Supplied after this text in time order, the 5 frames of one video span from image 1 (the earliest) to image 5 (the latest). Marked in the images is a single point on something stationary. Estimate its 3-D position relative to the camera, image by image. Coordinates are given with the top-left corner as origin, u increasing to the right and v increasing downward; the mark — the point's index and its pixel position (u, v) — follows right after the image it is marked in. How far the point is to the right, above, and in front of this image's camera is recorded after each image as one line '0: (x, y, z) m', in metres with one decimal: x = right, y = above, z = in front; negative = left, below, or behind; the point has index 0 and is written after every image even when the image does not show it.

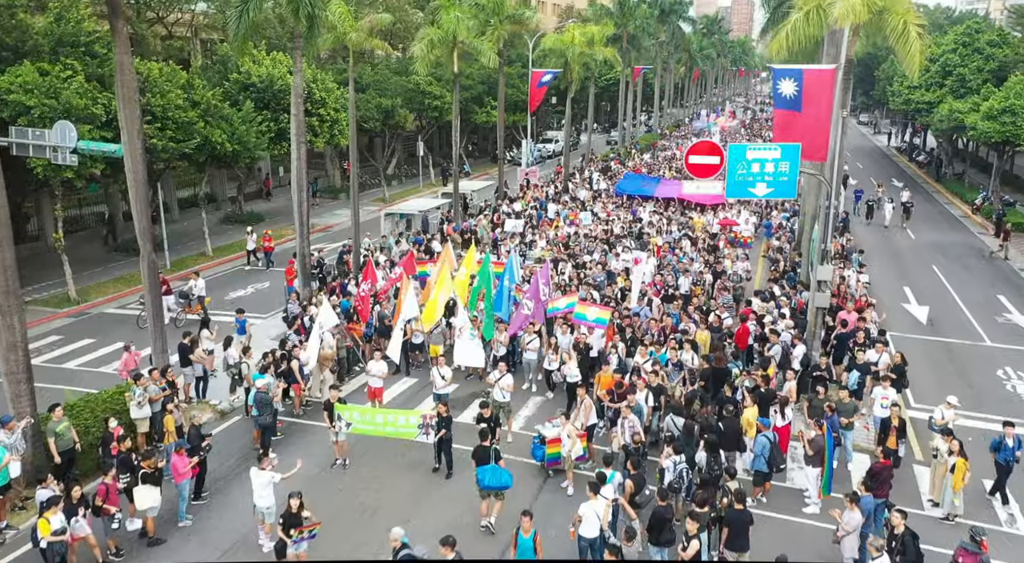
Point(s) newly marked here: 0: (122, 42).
0: (-7.3, +4.4, +16.3) m
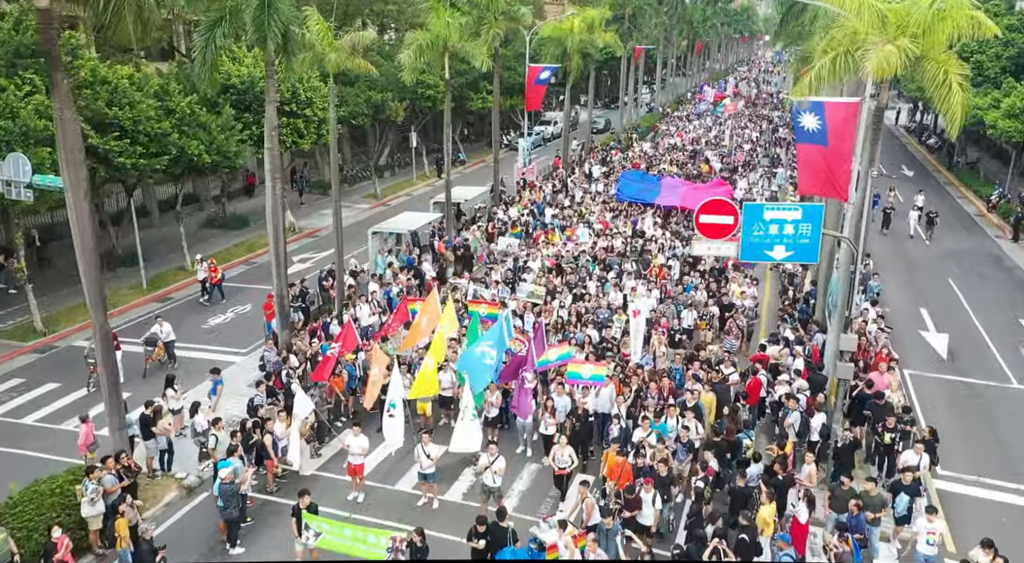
0: (-7.5, +3.1, +14.4) m
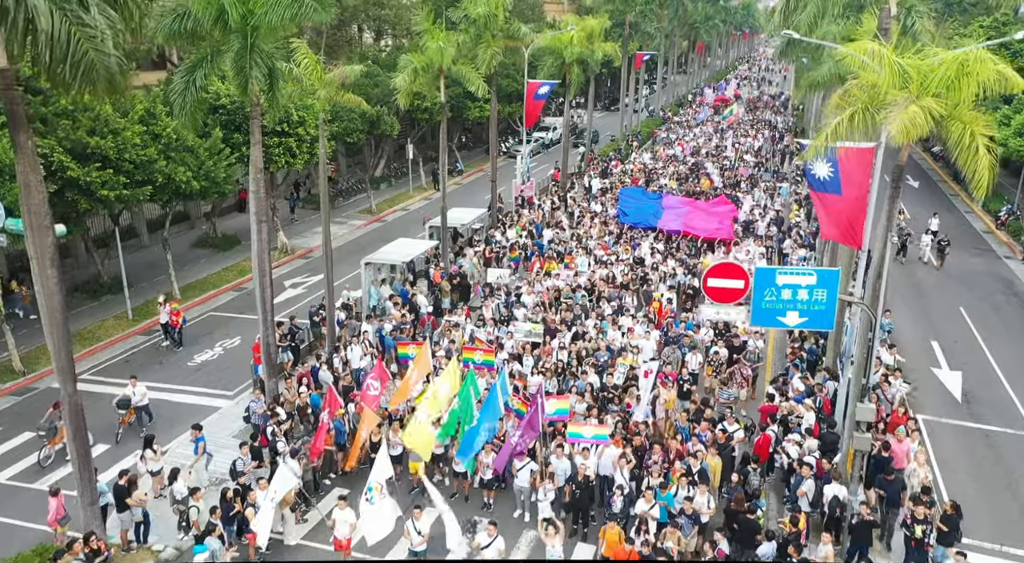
0: (-7.6, +1.9, +13.5) m
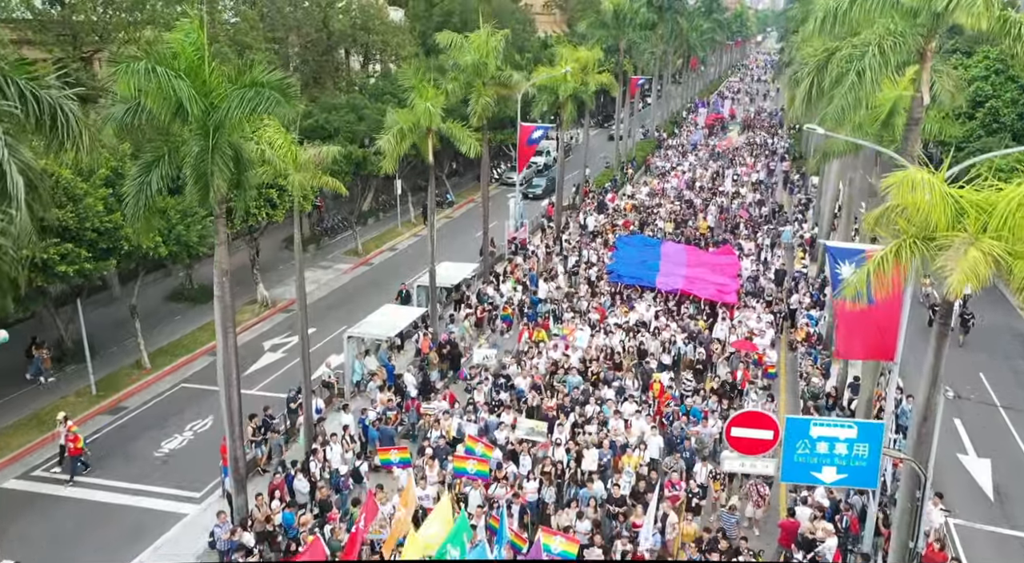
0: (-7.6, -0.3, +11.5) m
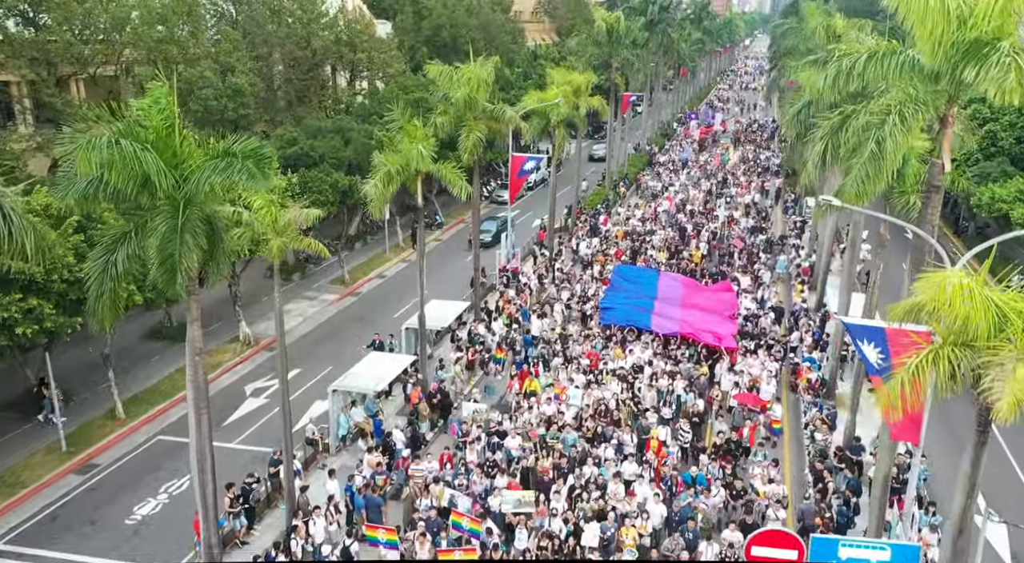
0: (-7.6, -1.7, +10.3) m
